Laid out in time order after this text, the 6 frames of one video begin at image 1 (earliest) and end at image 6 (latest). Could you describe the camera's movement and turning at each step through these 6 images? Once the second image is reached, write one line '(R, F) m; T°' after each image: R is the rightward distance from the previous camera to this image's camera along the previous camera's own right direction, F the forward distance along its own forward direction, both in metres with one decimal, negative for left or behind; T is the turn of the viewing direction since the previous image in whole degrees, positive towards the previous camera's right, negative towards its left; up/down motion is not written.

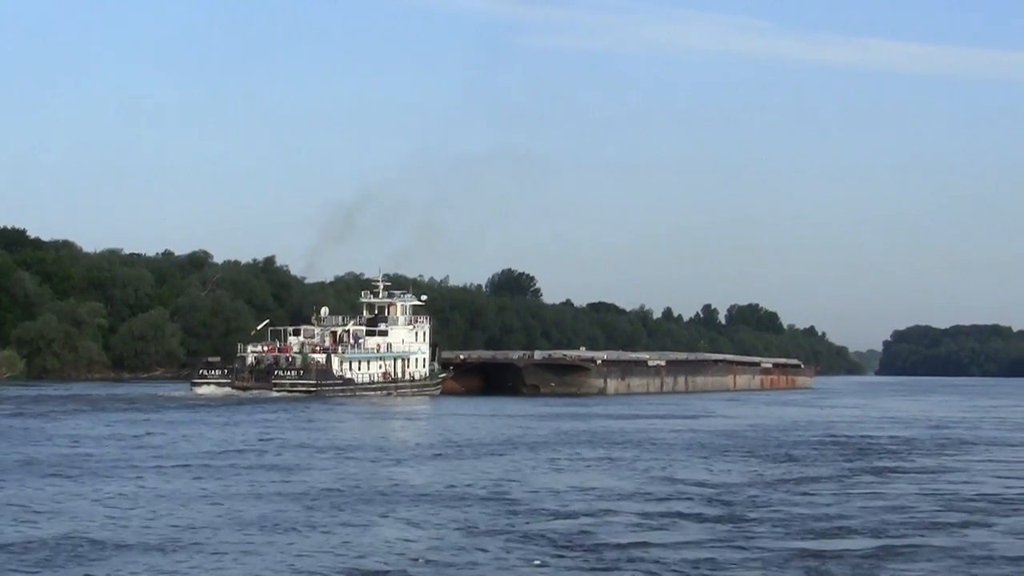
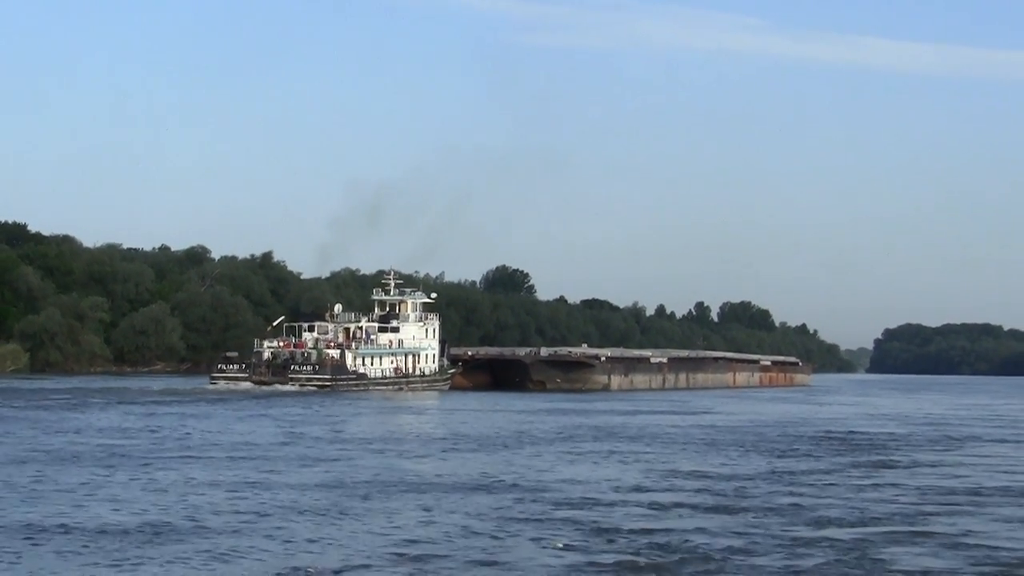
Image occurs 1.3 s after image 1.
(-0.9, -0.5) m; +2°
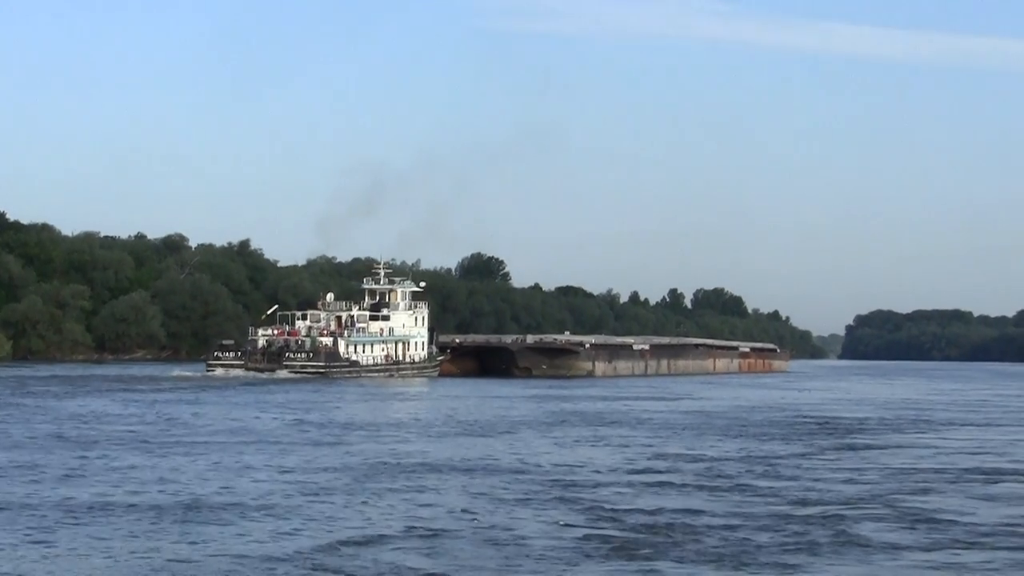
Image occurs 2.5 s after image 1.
(-0.9, -0.5) m; +3°
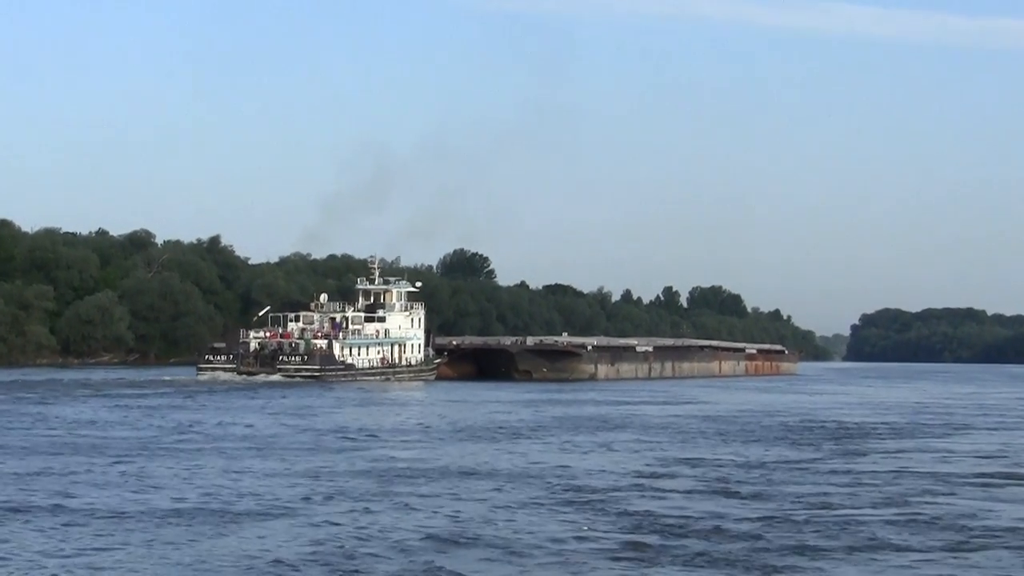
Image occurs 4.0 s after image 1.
(-1.1, +1.2) m; +3°
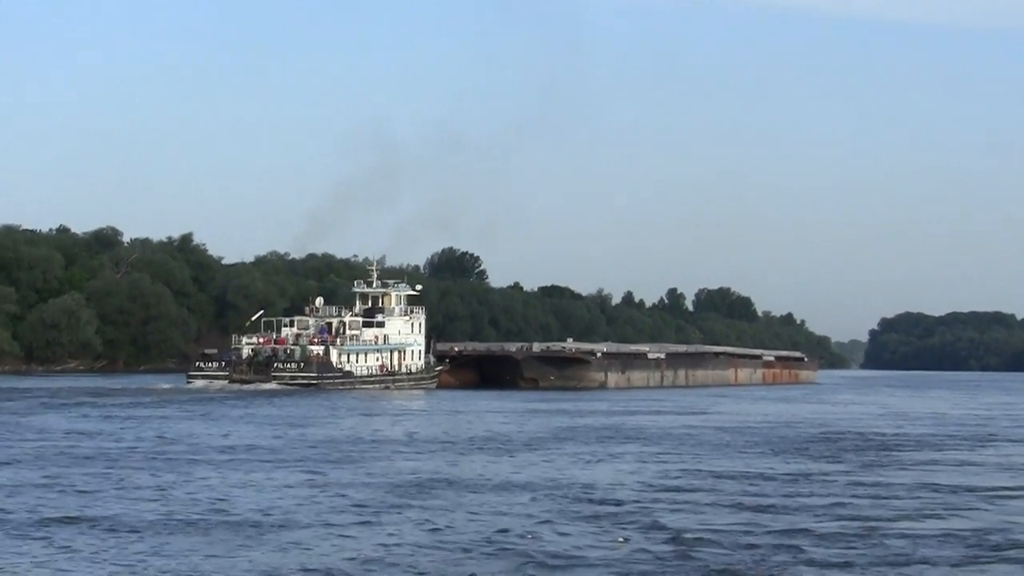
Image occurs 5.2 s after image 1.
(-0.9, +1.5) m; +2°
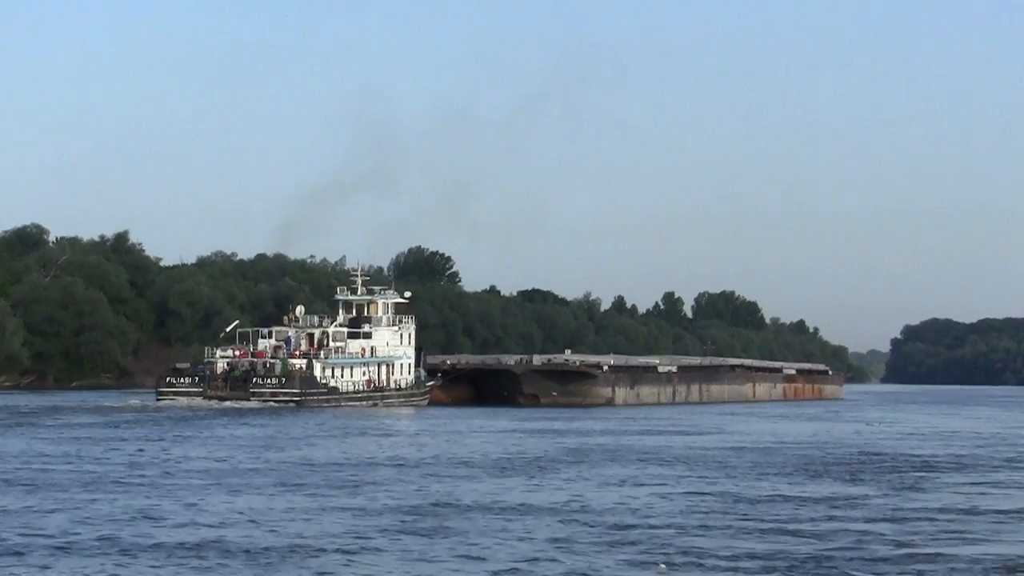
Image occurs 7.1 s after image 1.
(-1.4, +2.4) m; +4°
